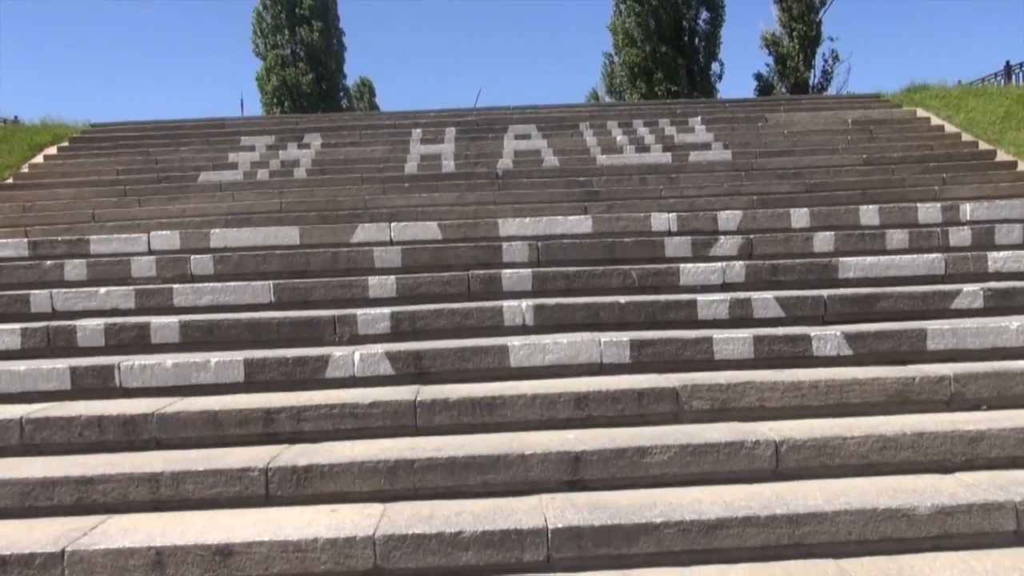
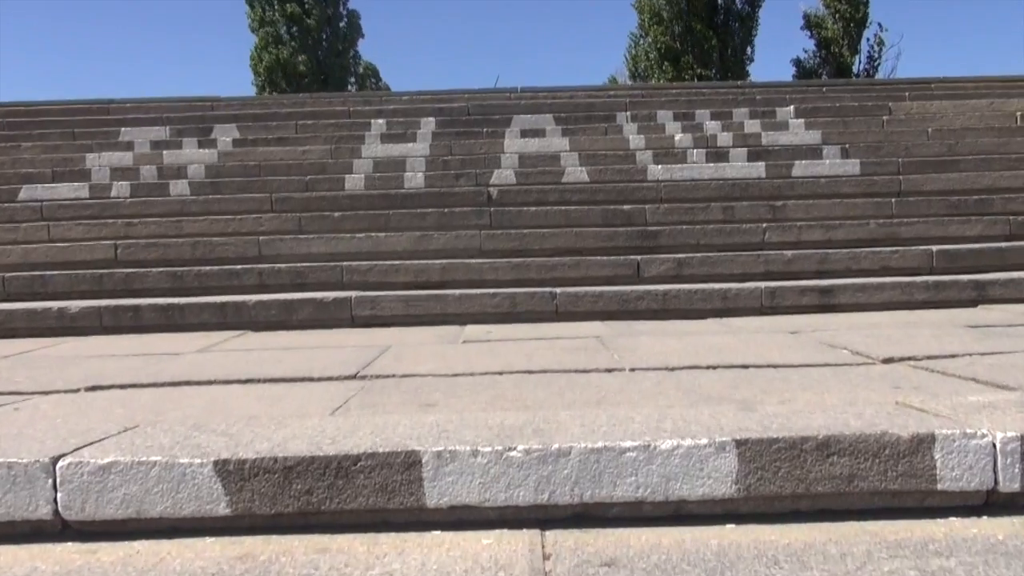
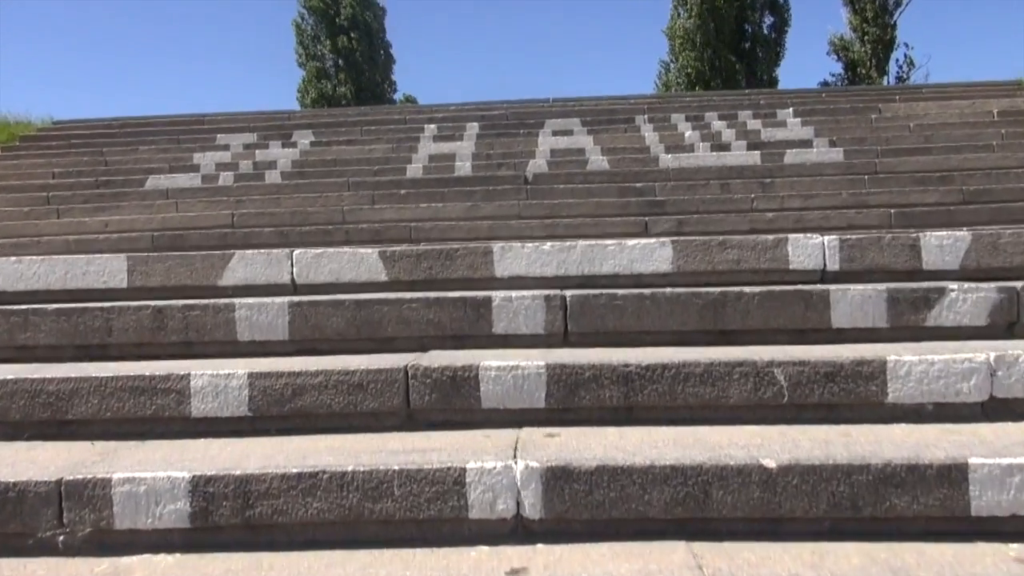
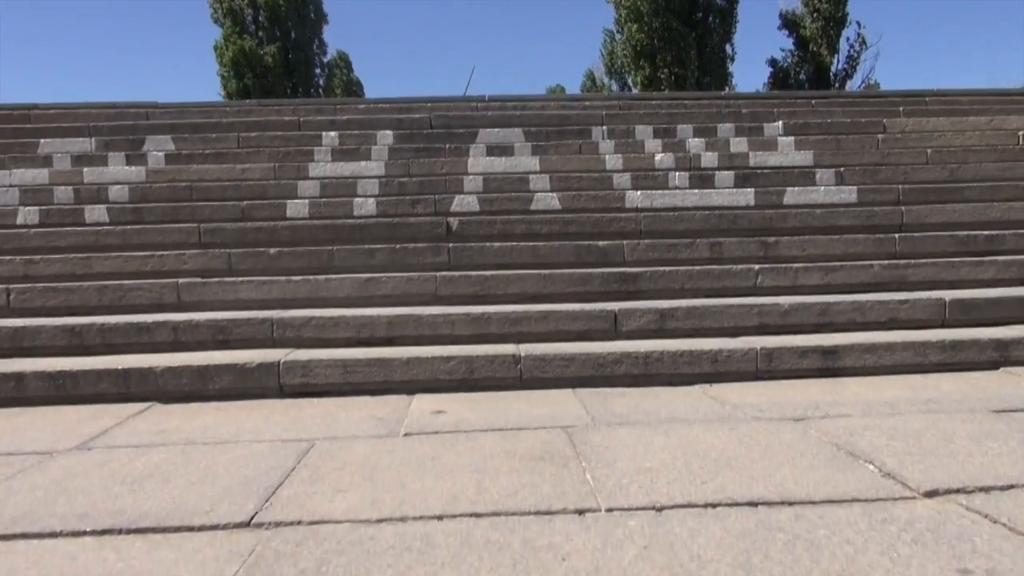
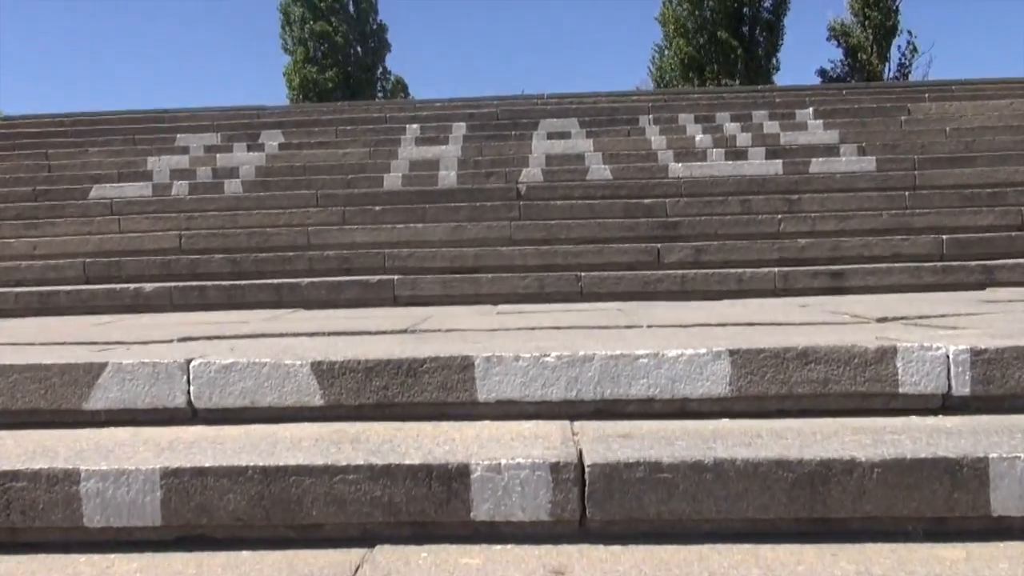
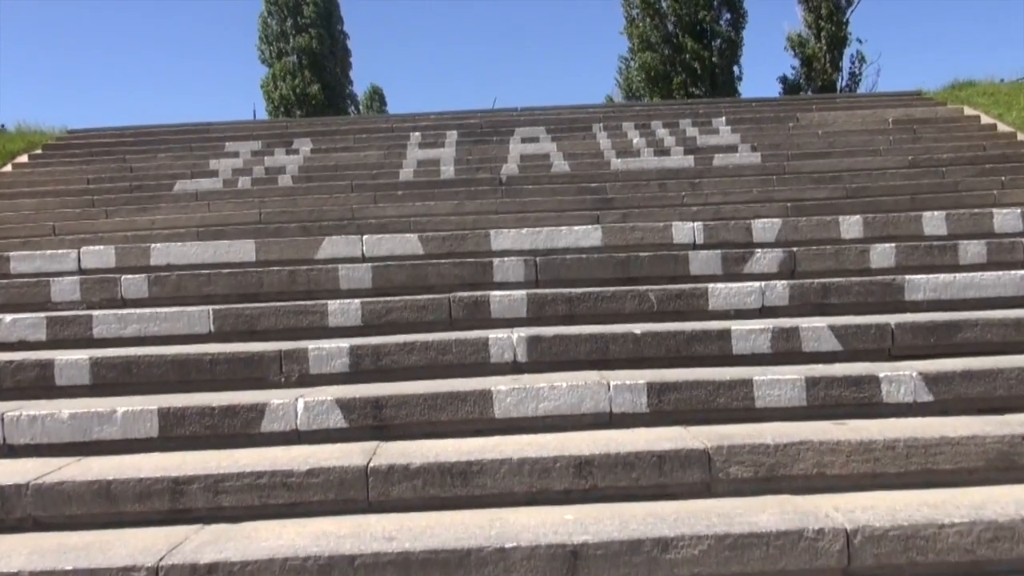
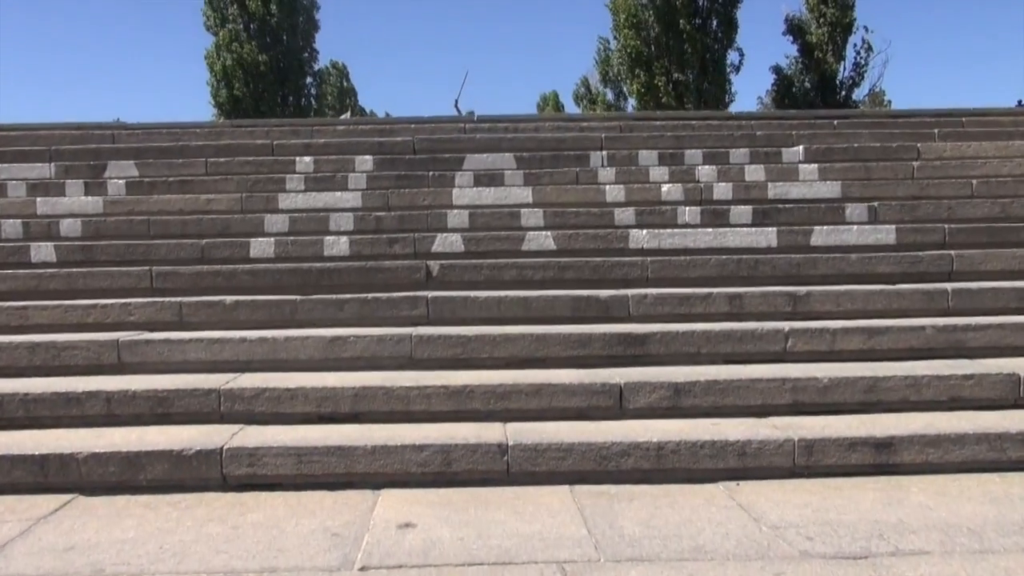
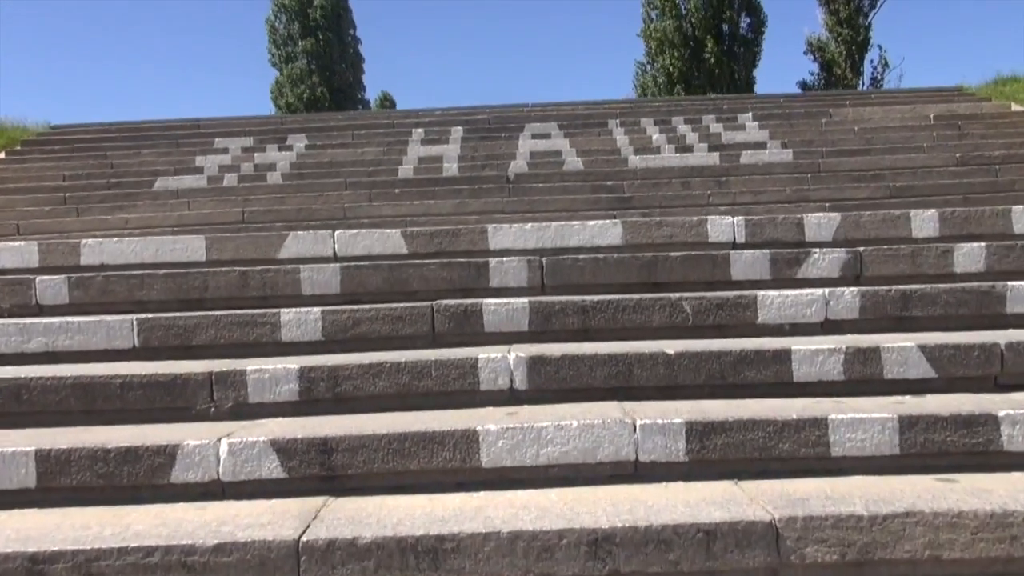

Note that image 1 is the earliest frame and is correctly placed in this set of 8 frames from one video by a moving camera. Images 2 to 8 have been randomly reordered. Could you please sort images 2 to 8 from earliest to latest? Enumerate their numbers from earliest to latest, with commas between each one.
6, 8, 3, 5, 2, 4, 7
